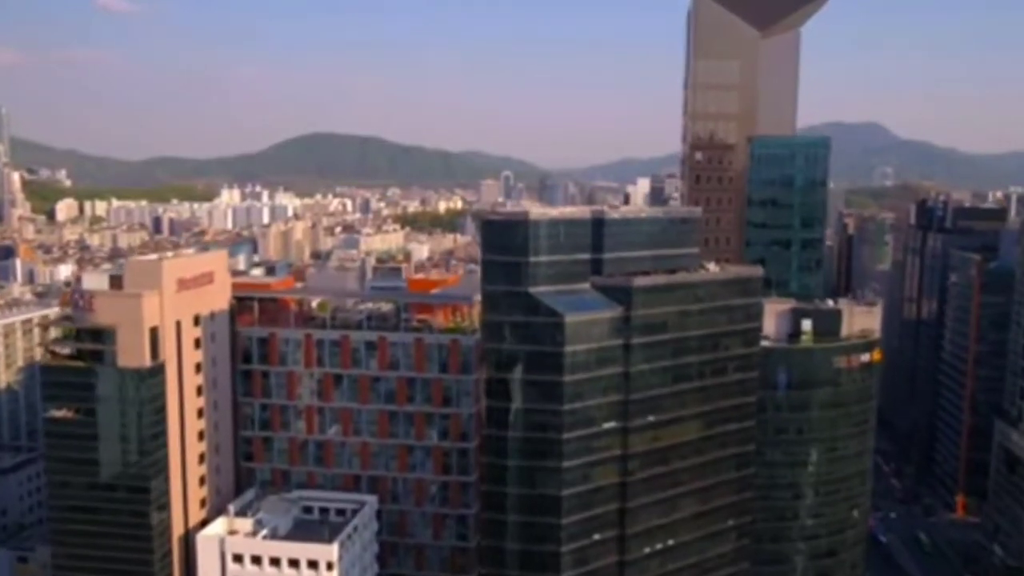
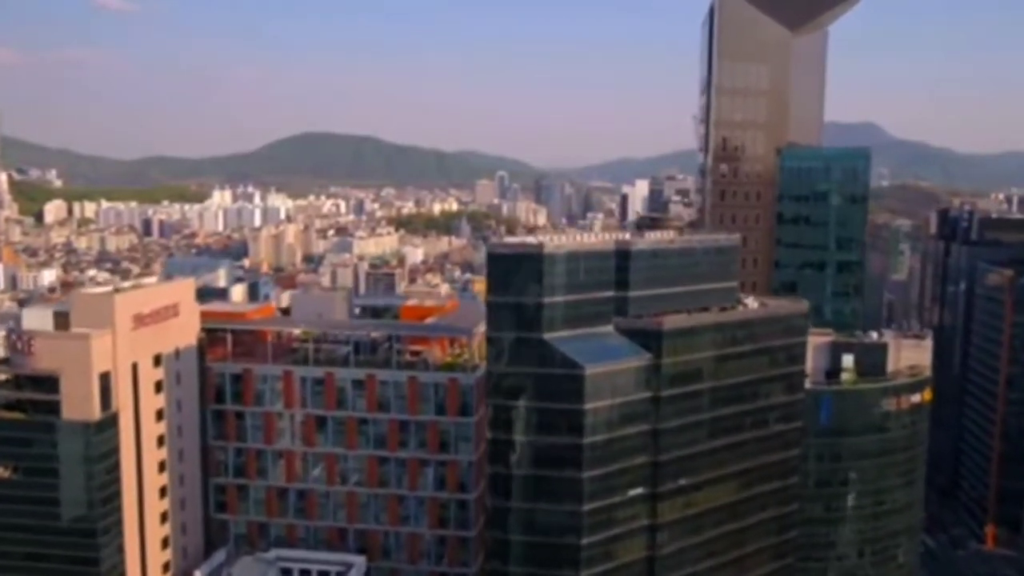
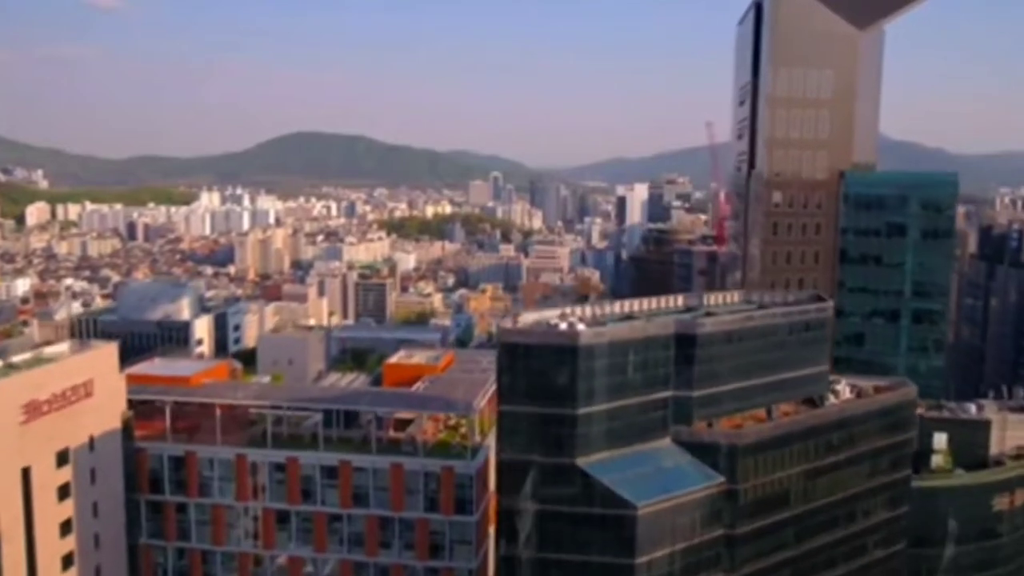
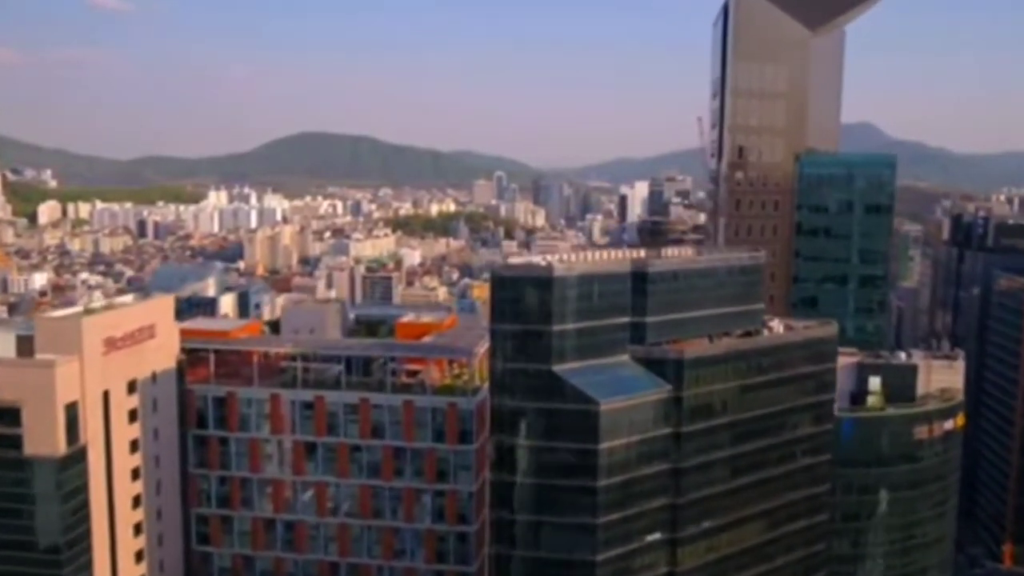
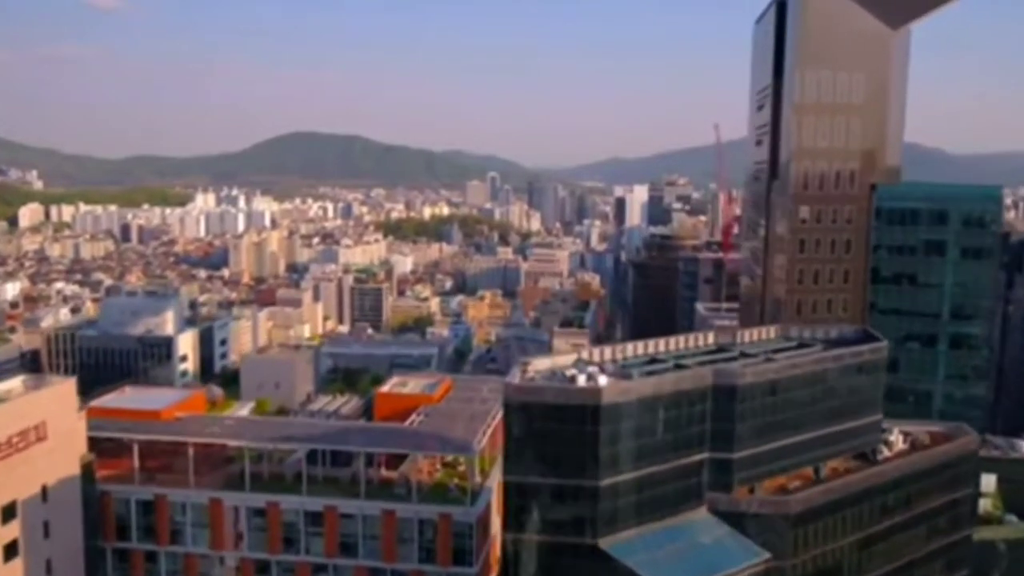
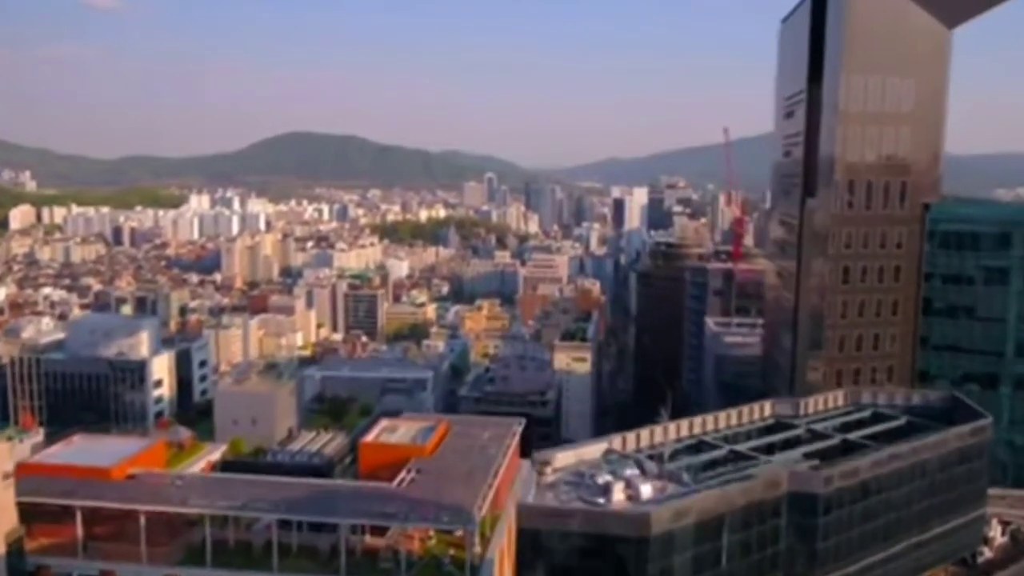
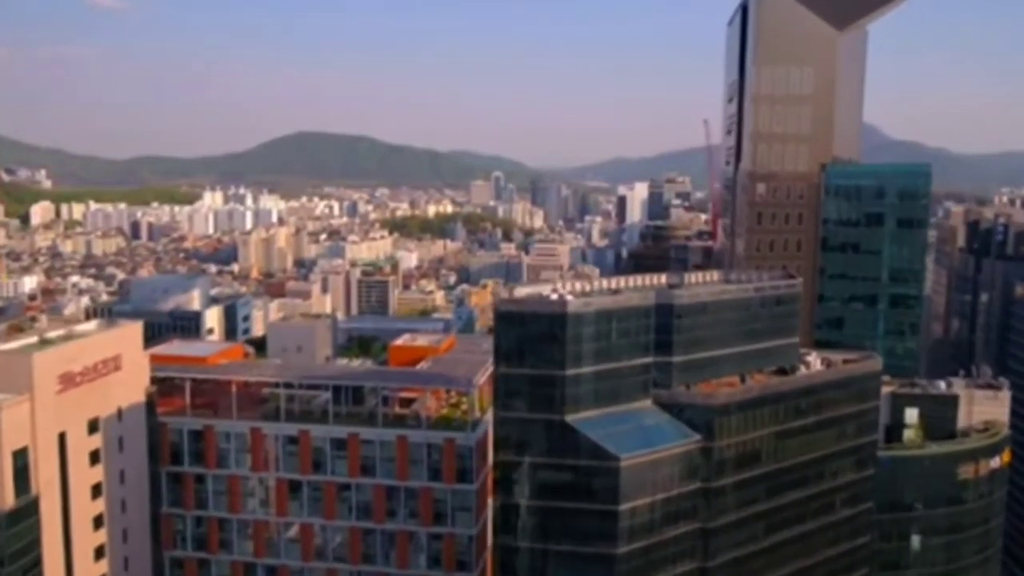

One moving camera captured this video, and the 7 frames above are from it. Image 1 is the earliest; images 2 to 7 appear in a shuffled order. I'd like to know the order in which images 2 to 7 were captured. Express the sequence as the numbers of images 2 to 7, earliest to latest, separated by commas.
2, 4, 7, 3, 5, 6
